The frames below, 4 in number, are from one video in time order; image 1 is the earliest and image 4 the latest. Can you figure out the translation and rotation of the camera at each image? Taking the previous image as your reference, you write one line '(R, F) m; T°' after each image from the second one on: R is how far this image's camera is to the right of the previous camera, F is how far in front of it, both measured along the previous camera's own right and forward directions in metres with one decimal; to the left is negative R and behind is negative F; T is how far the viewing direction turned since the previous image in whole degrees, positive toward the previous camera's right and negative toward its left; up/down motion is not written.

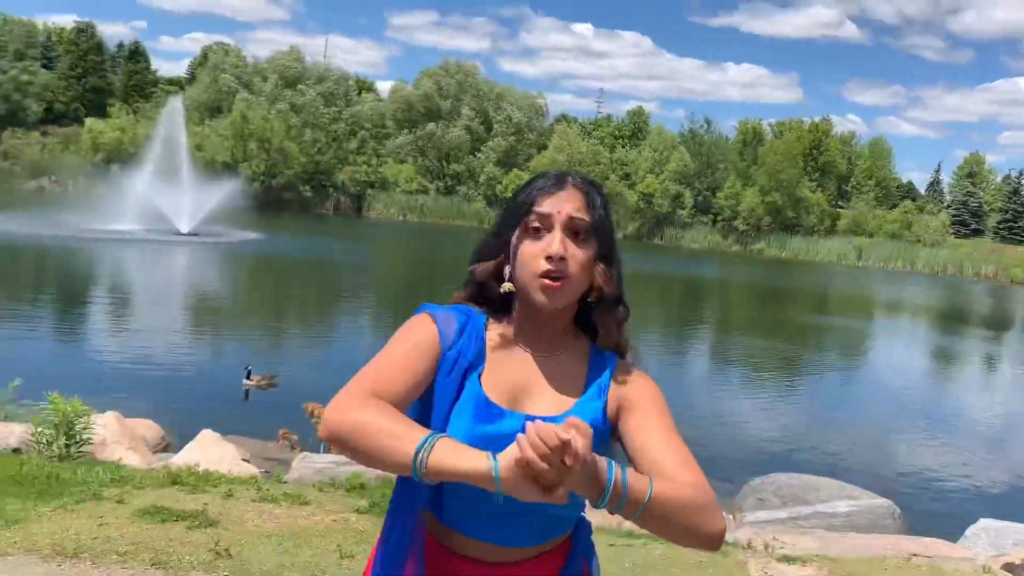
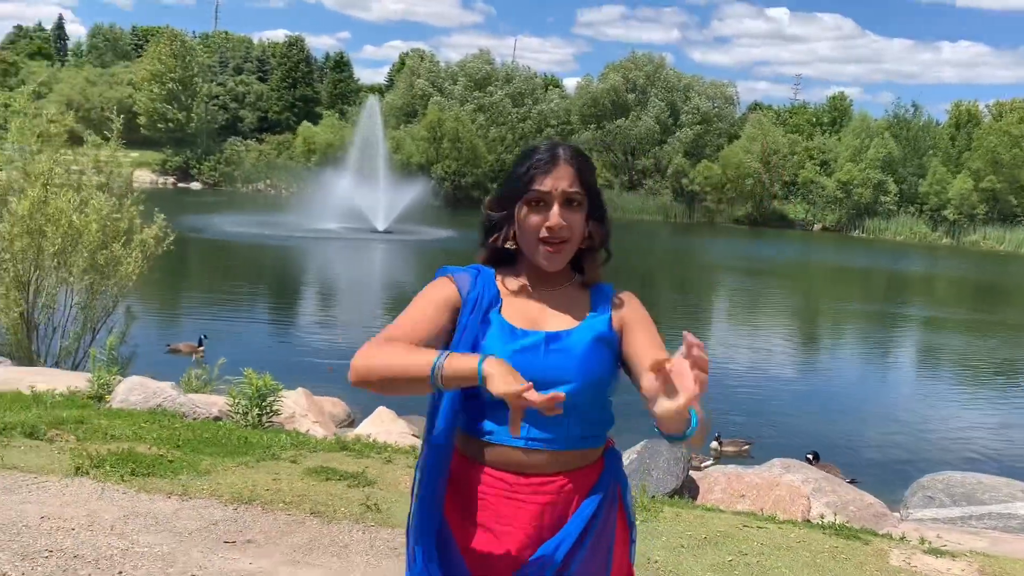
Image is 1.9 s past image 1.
(+0.3, -0.2) m; -12°
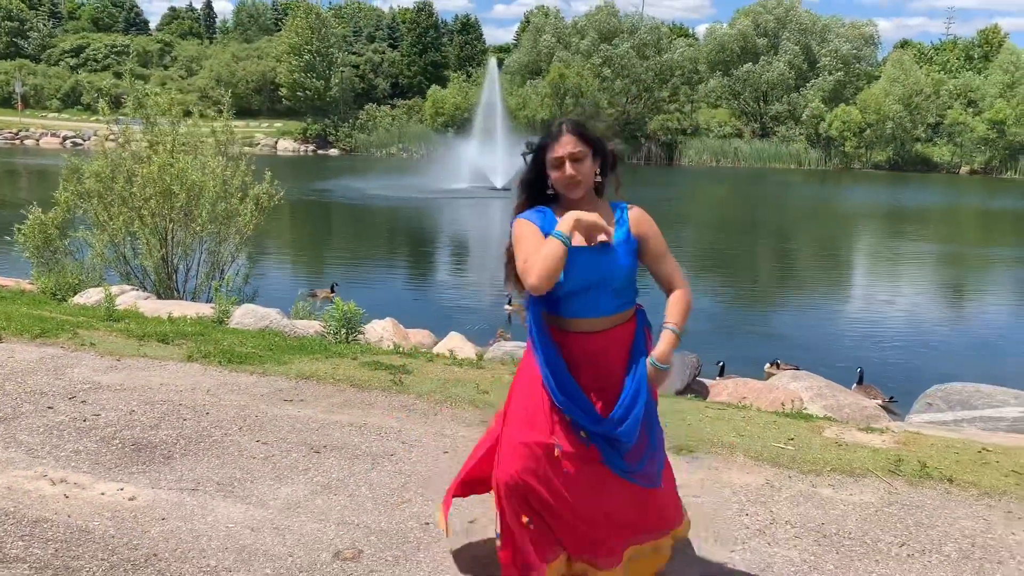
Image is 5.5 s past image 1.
(+1.0, -1.2) m; -9°
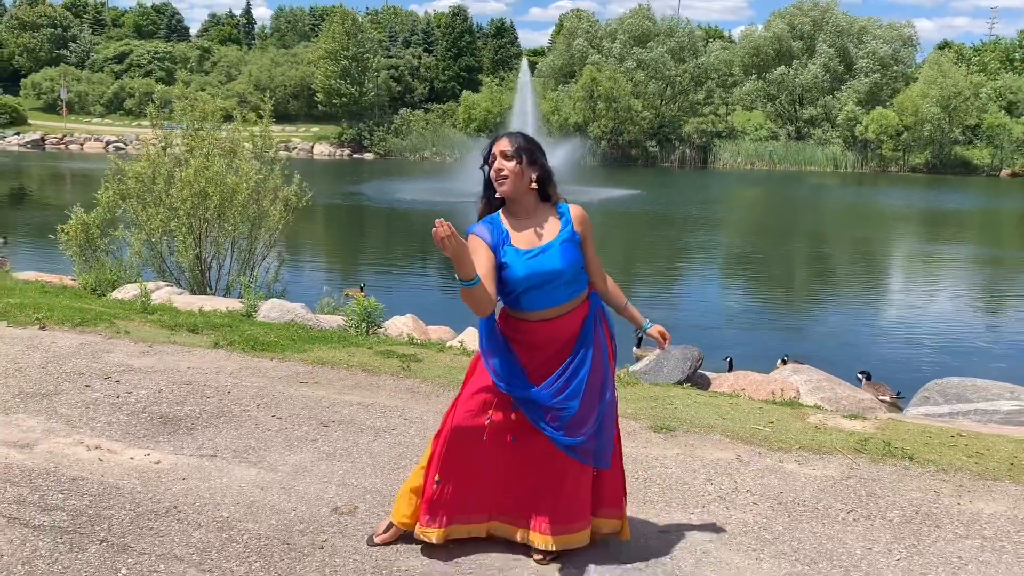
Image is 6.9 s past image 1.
(+0.2, -0.4) m; -2°
